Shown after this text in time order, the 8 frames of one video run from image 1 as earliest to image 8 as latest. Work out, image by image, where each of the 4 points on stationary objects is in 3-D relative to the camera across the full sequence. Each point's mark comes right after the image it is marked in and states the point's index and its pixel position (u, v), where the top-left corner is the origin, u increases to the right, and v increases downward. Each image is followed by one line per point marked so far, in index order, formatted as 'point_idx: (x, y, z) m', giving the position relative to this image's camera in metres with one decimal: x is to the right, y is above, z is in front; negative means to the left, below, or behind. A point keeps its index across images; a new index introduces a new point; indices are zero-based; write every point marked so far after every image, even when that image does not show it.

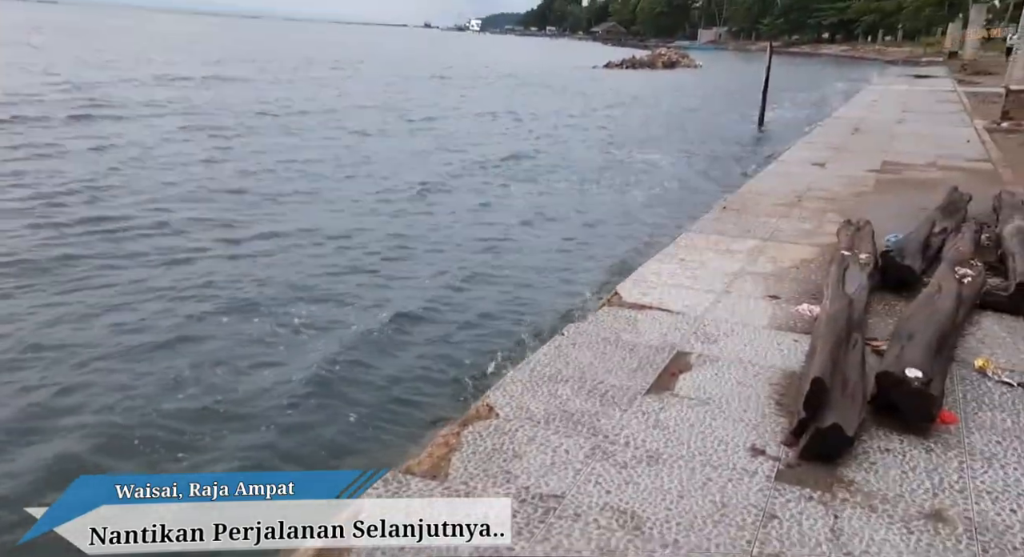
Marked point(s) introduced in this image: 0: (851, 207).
0: (+3.6, +0.8, +8.1) m
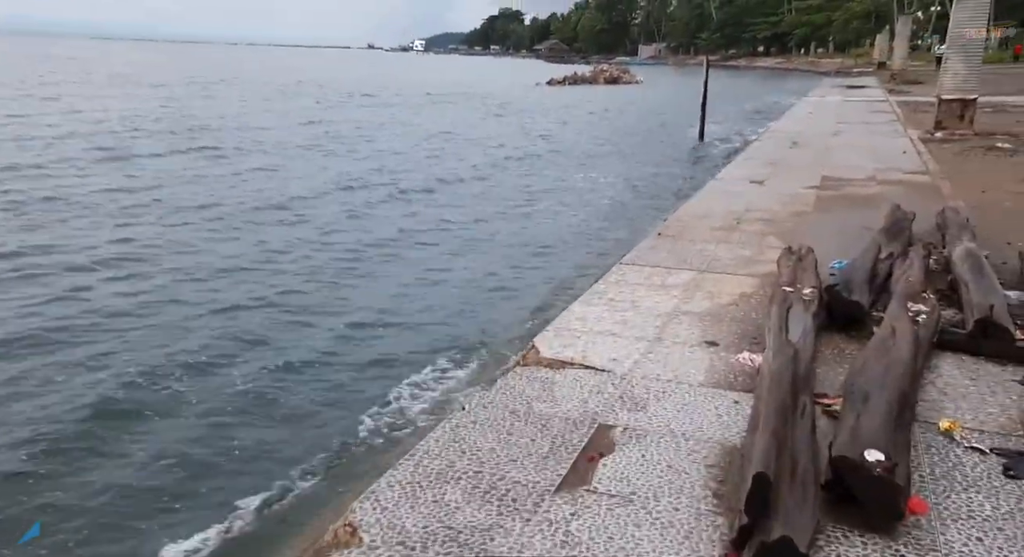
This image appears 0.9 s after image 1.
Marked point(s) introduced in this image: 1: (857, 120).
0: (+2.8, +0.5, +7.7) m
1: (+8.6, +4.0, +19.1) m
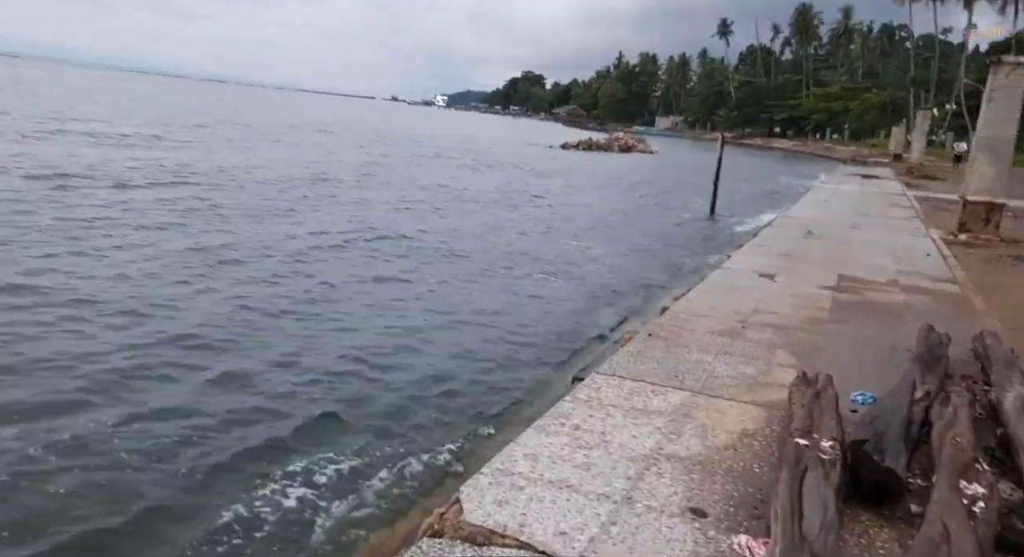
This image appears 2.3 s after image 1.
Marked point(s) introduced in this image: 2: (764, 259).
0: (+2.5, -0.5, +6.6) m
1: (+8.6, +1.6, +18.3) m
2: (+3.5, +0.3, +10.7) m
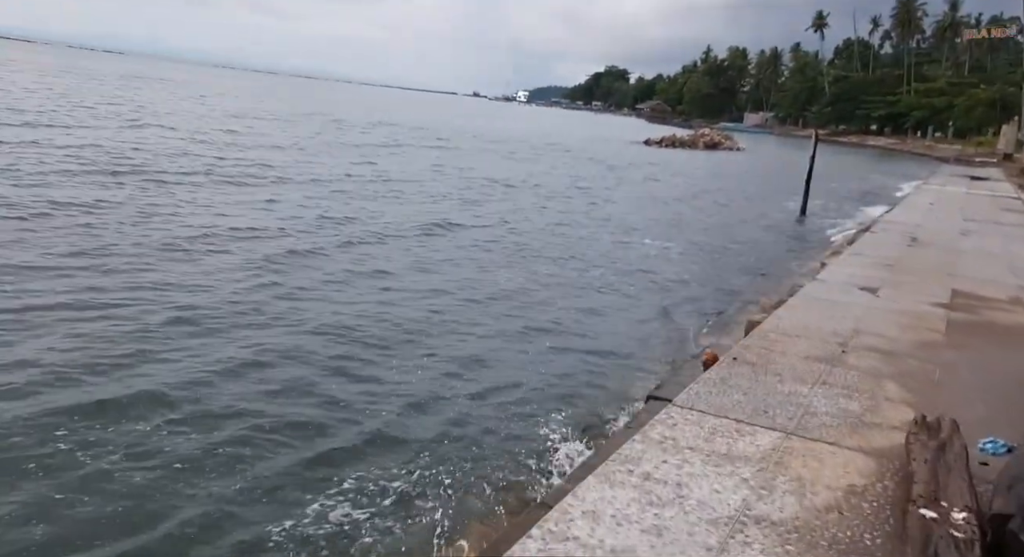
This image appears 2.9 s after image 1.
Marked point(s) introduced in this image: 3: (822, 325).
0: (+3.1, -0.7, +5.8) m
1: (+10.4, +1.3, +16.7) m
2: (+4.5, +0.1, +9.7) m
3: (+2.7, -0.4, +6.7) m
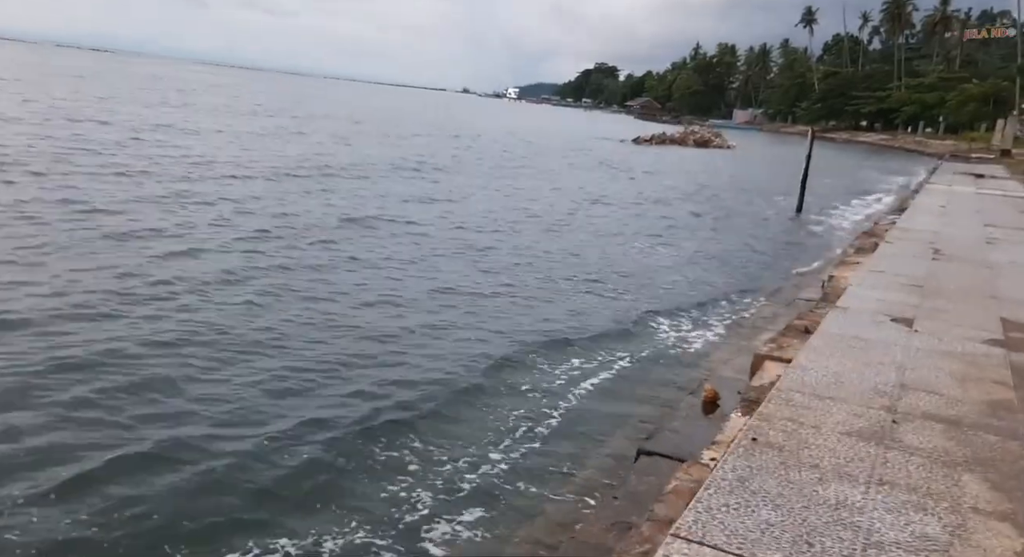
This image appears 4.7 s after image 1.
0: (+2.8, -0.9, +4.4) m
1: (+9.9, +1.1, +15.4) m
2: (+4.1, -0.1, +8.3) m
3: (+2.4, -0.7, +5.3) m
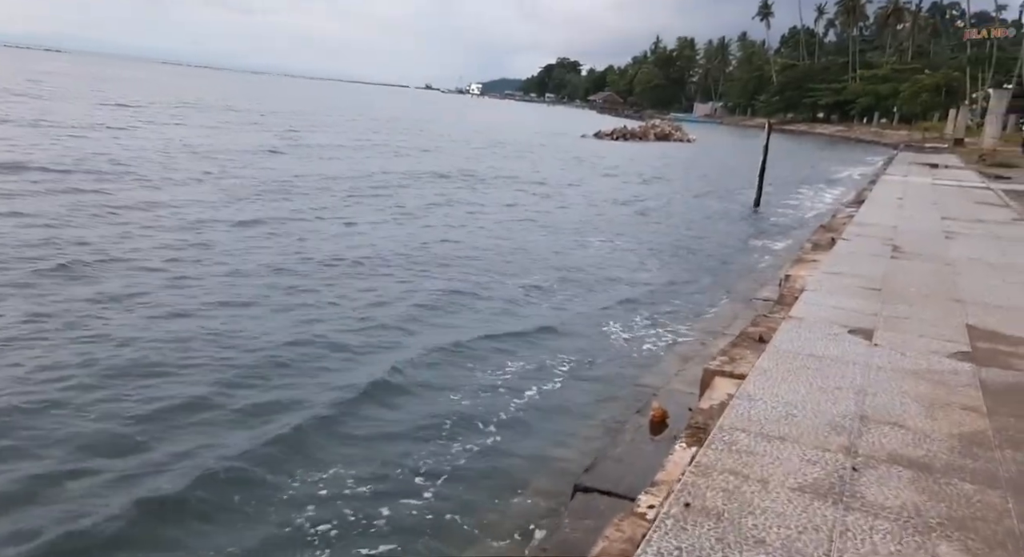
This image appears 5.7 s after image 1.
0: (+2.2, -1.0, +3.7) m
1: (+8.8, +1.3, +15.0) m
2: (+3.4, -0.2, +7.7) m
3: (+1.8, -0.8, +4.6) m
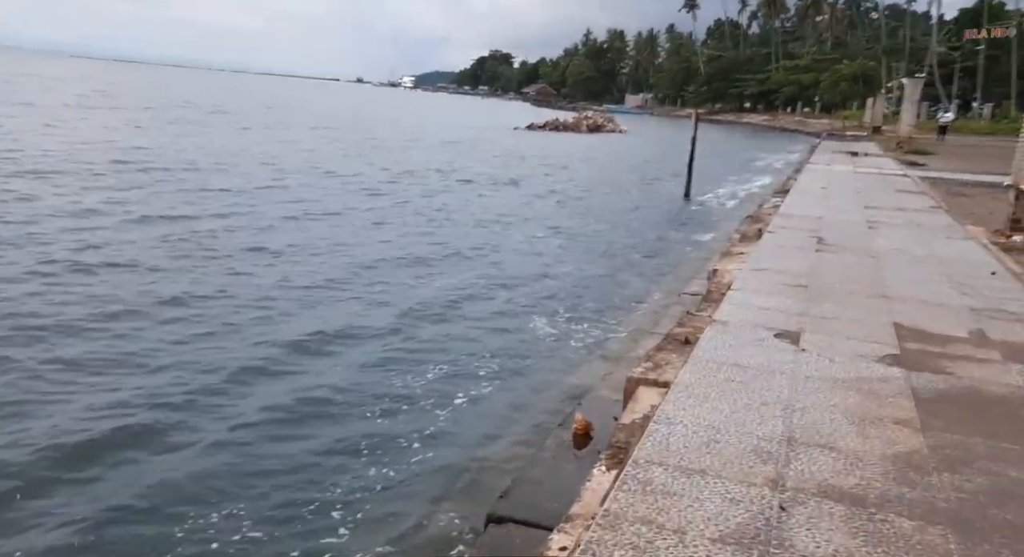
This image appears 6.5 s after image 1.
0: (+1.7, -1.1, +3.3) m
1: (+7.3, +1.5, +15.1) m
2: (+2.5, -0.2, +7.3) m
3: (+1.2, -0.8, +4.1) m
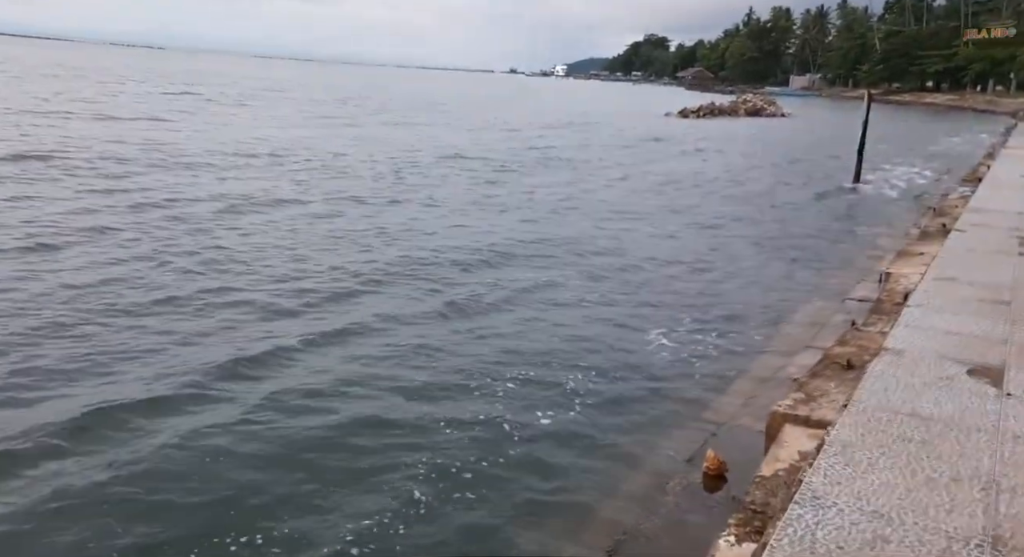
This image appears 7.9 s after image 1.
0: (+1.9, -1.2, +2.1) m
1: (+9.8, +1.4, +12.5) m
2: (+3.5, -0.3, +5.9) m
3: (+1.6, -1.0, +3.0) m
